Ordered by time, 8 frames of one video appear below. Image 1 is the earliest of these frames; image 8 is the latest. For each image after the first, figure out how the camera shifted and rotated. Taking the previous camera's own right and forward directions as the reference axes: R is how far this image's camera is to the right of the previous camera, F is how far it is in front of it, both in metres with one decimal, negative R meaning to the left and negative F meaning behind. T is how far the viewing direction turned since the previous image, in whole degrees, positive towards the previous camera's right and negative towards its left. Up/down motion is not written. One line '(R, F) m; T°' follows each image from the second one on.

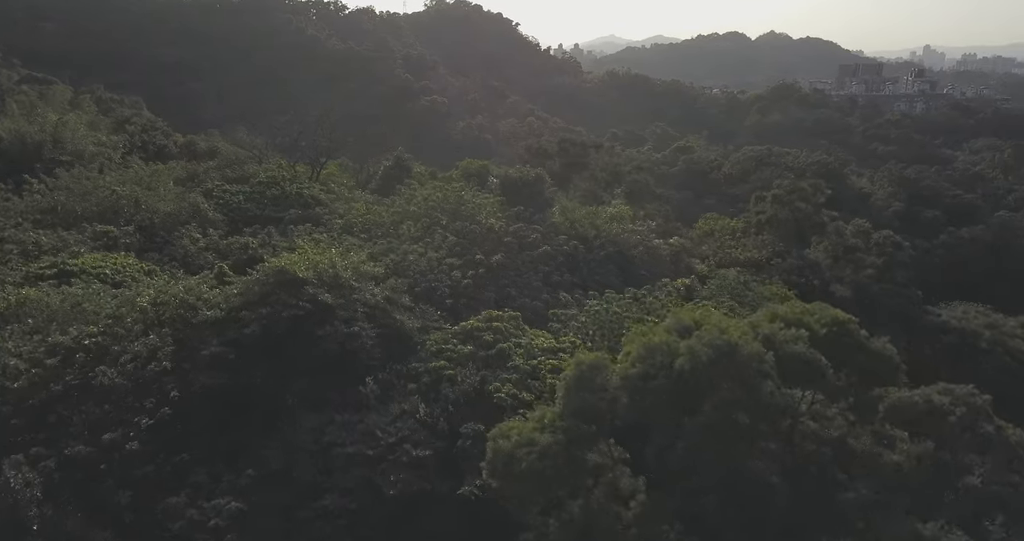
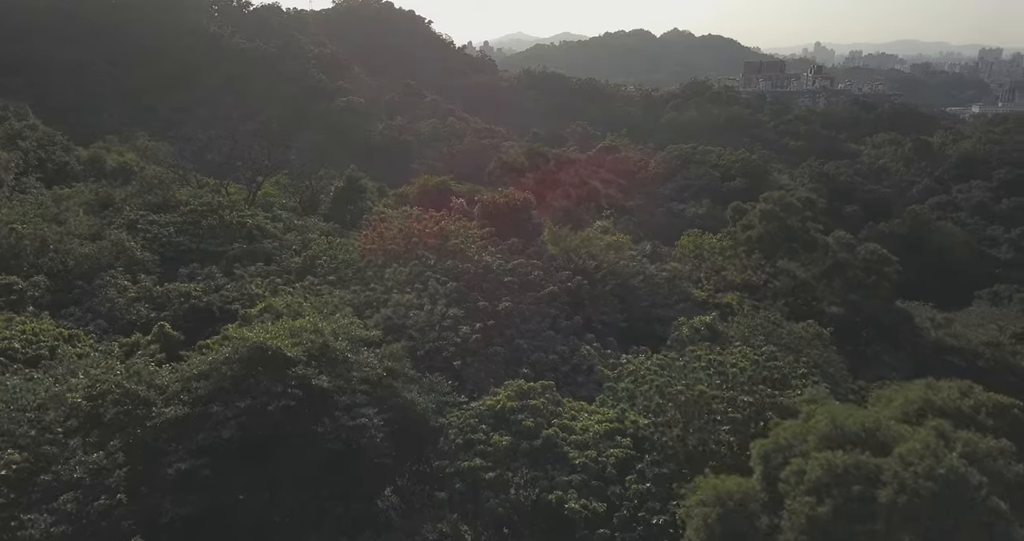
(-1.1, +1.6) m; +6°
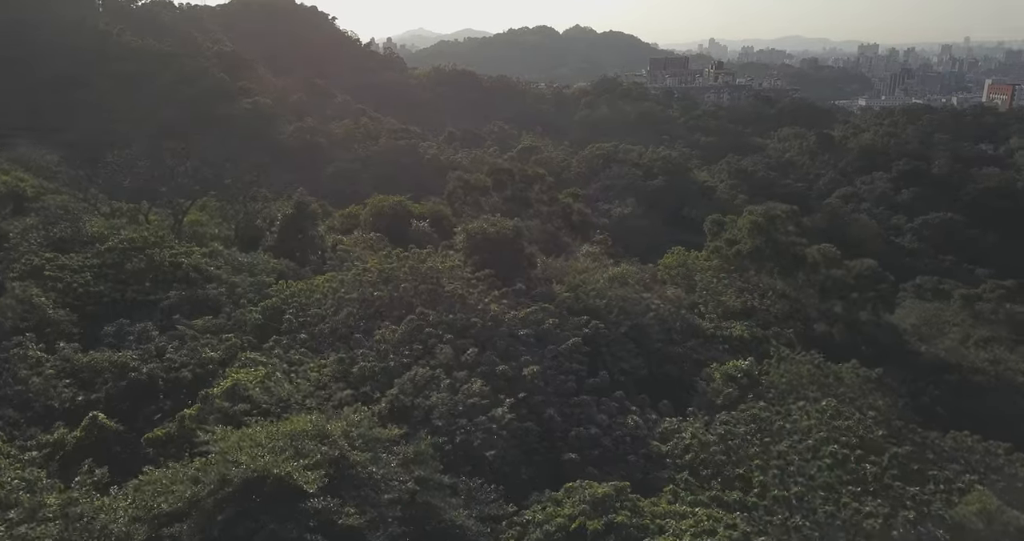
(-1.1, +1.5) m; +7°
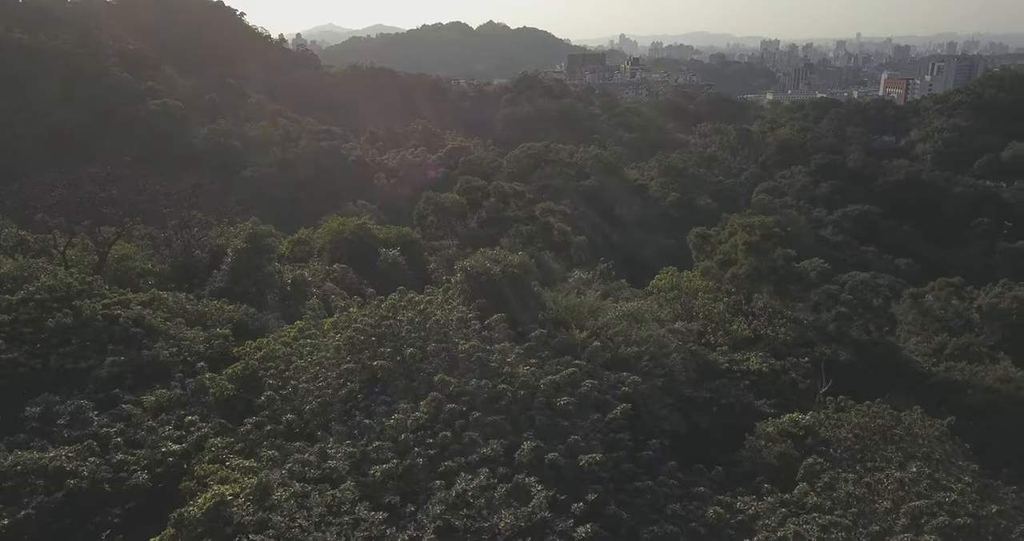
(-1.0, +1.4) m; +6°
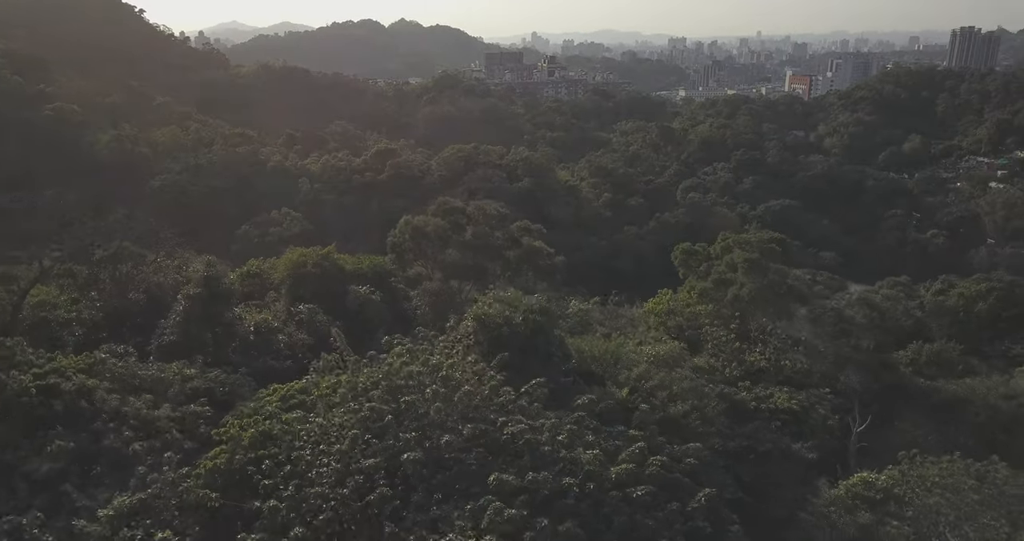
(-1.0, +1.3) m; +6°
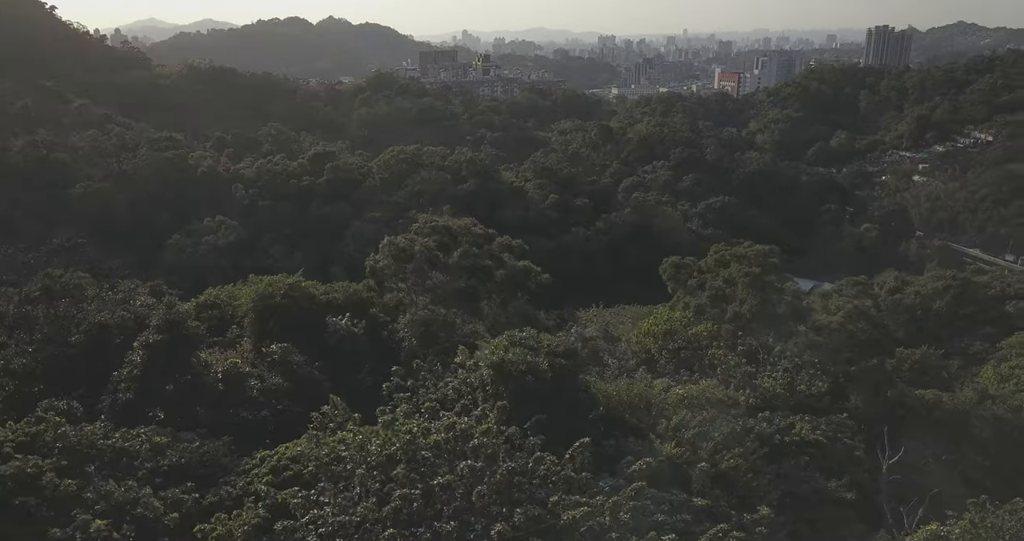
(-0.8, +1.0) m; +5°
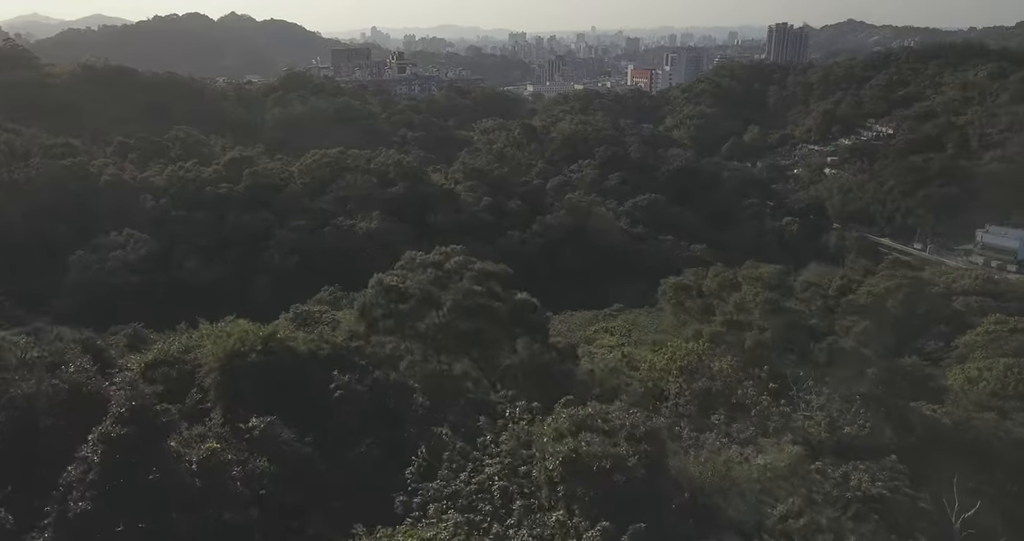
(-1.1, +1.4) m; +6°
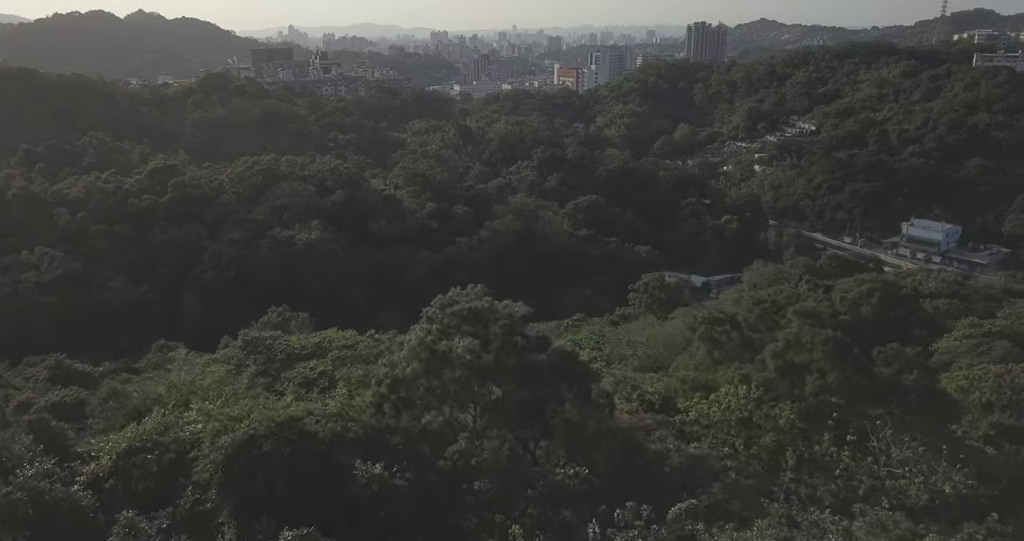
(-1.3, +1.5) m; +5°
